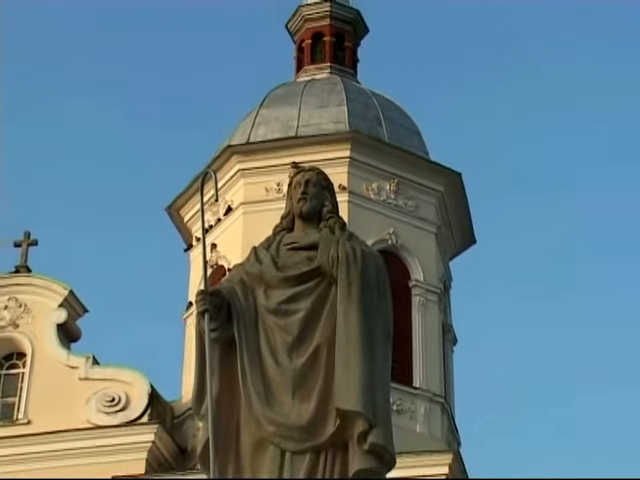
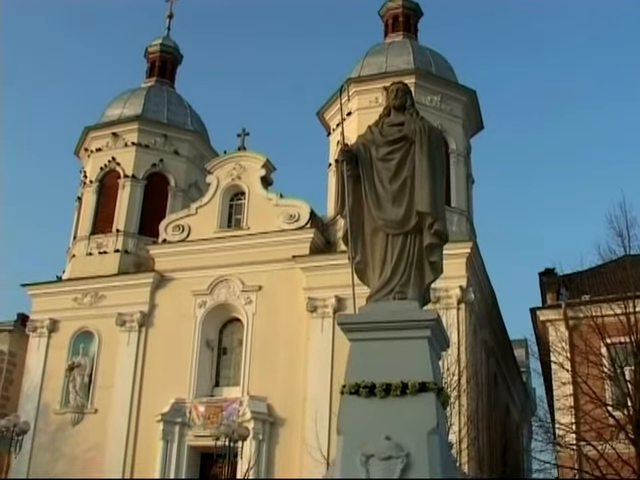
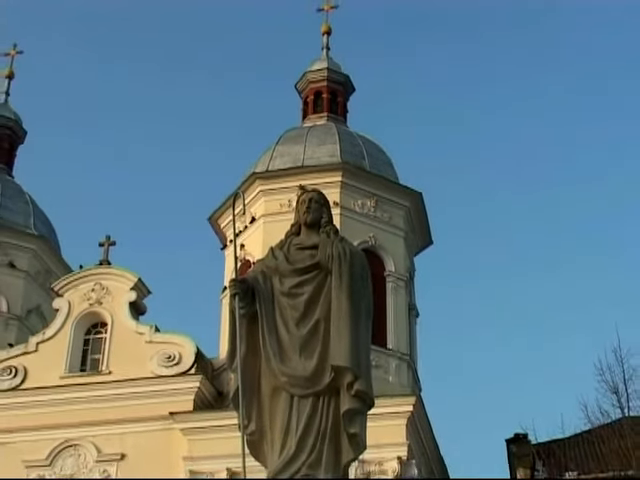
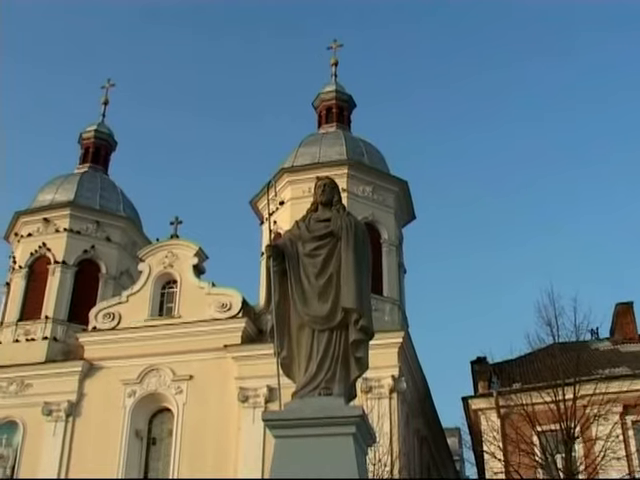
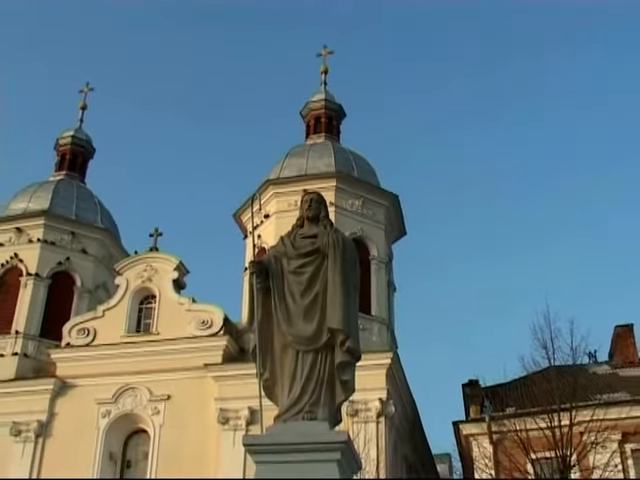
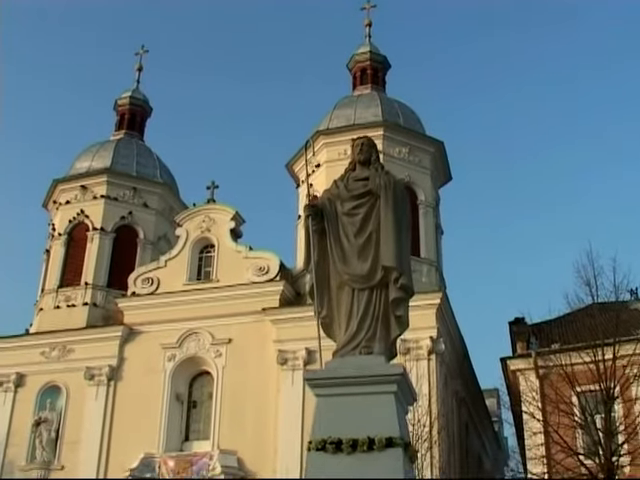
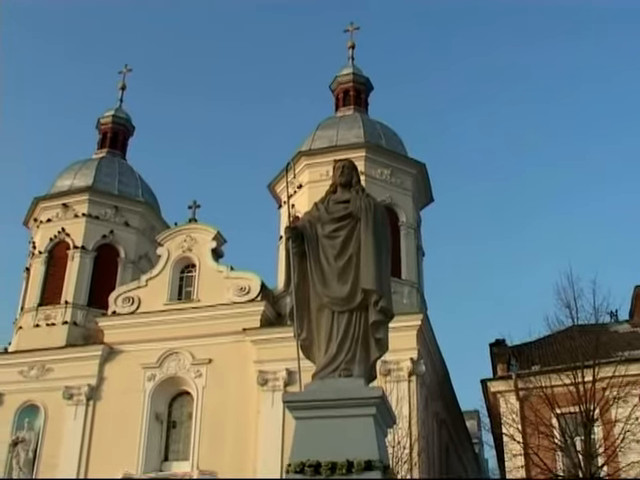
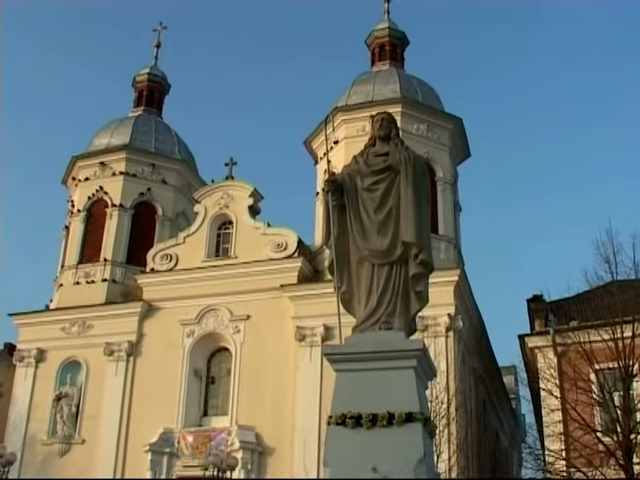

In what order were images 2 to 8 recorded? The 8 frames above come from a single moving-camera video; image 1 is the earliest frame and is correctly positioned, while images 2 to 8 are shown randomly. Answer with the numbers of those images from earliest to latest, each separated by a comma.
3, 5, 4, 7, 6, 8, 2
